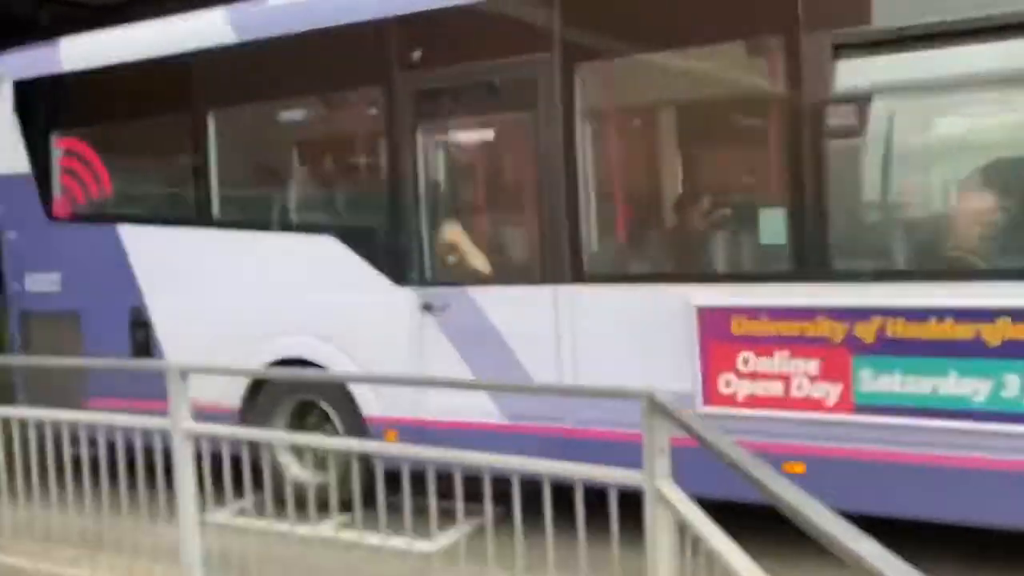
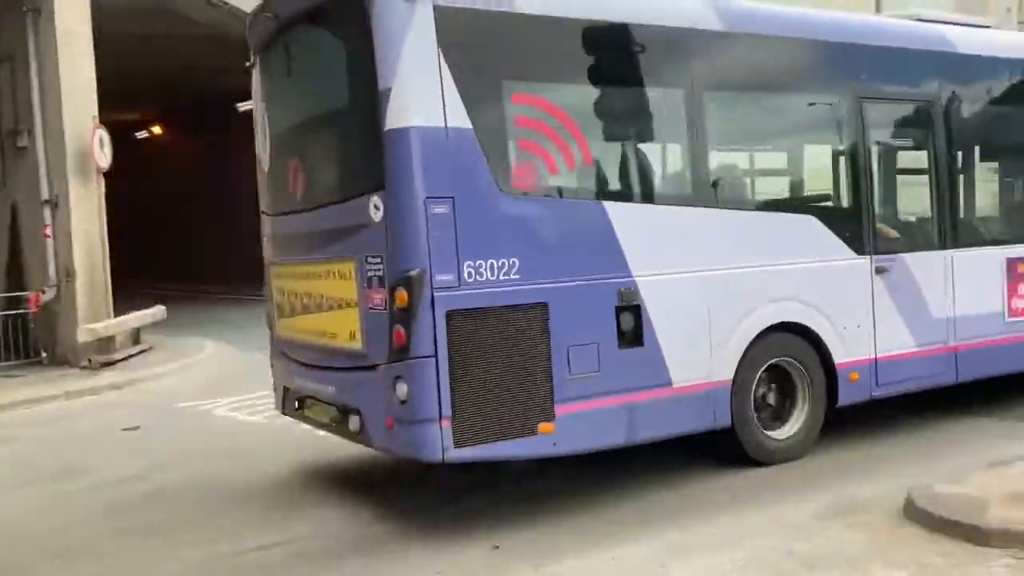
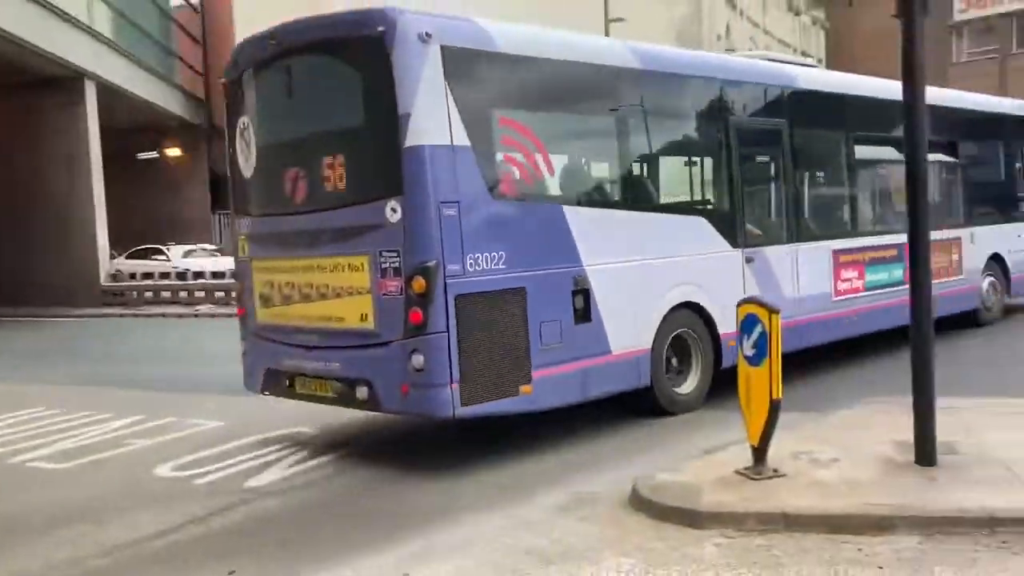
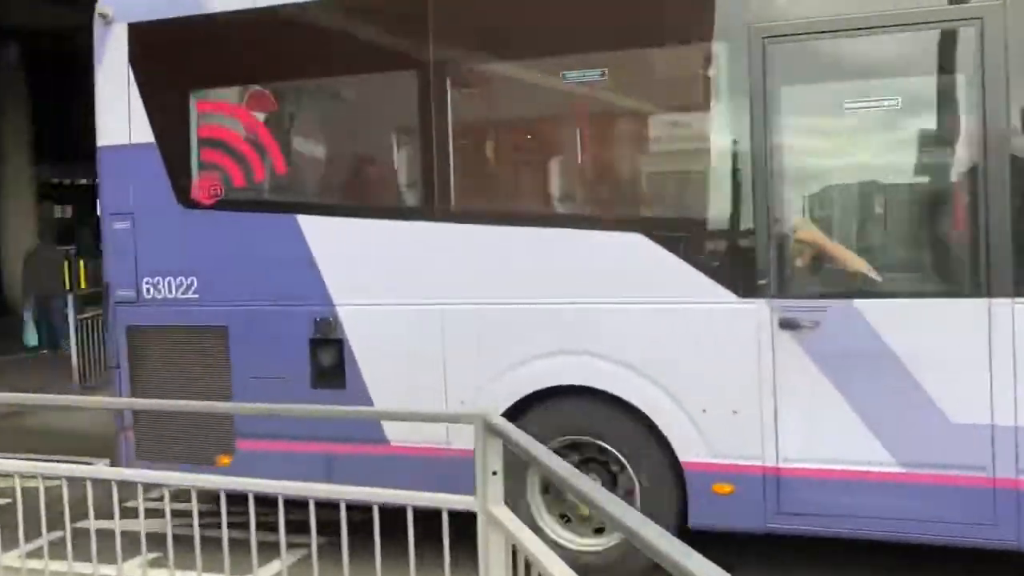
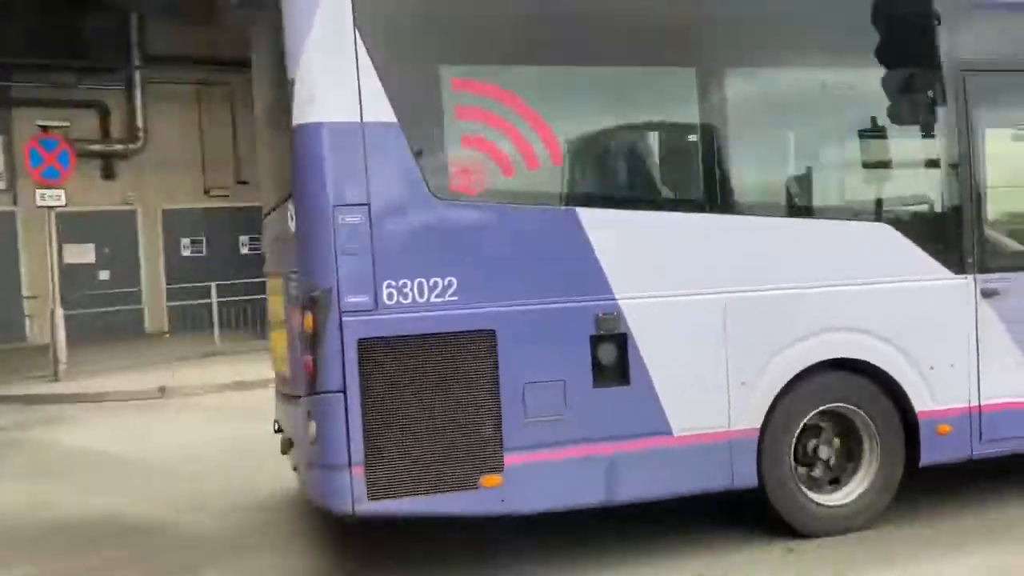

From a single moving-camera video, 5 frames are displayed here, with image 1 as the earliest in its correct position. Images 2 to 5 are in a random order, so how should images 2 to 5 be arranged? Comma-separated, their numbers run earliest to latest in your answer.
4, 5, 2, 3
